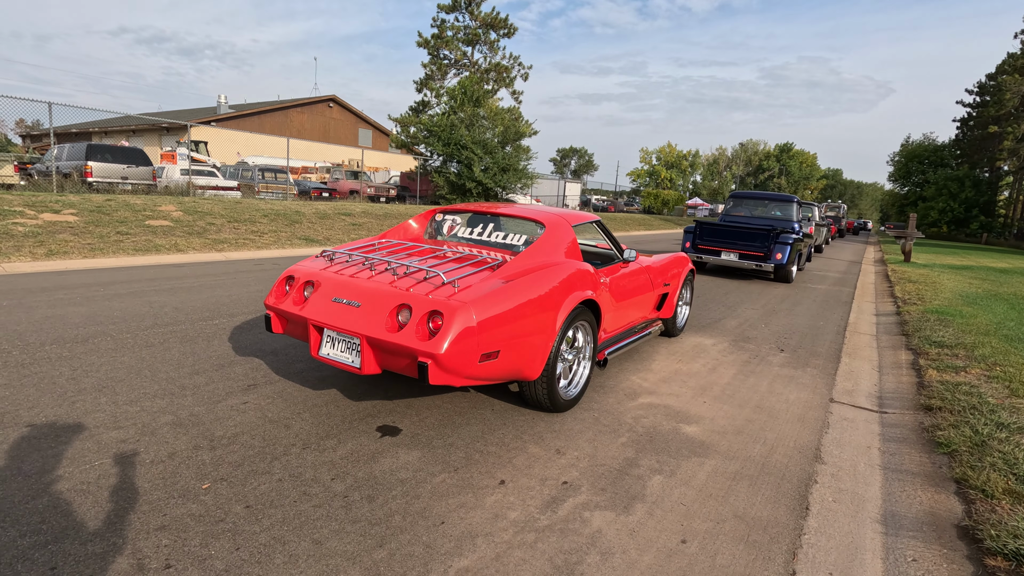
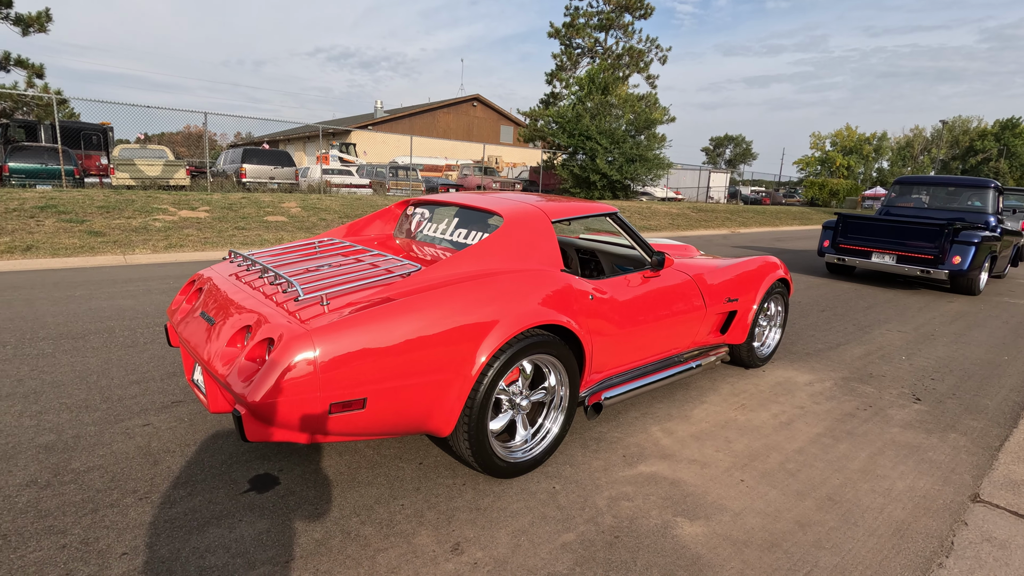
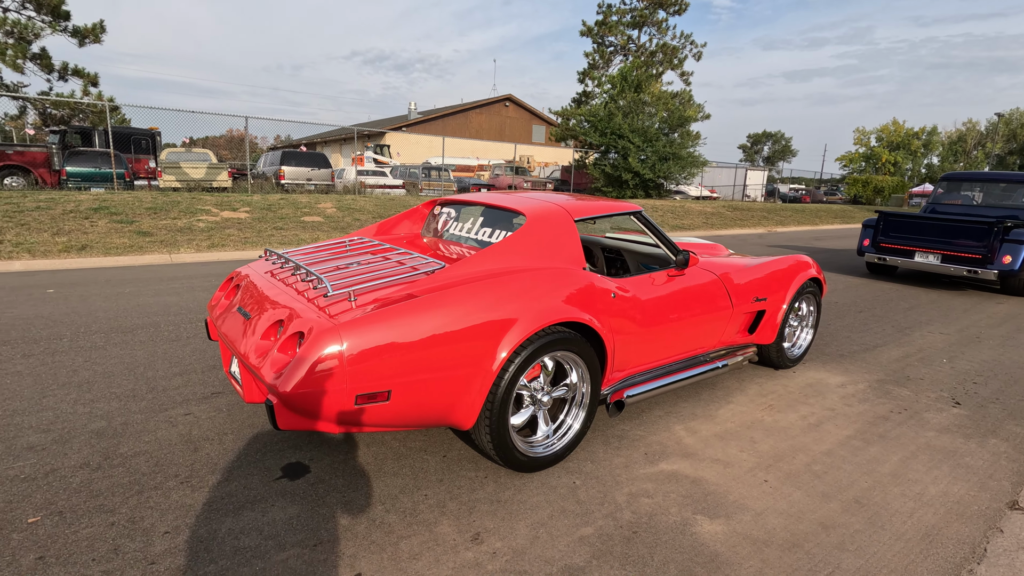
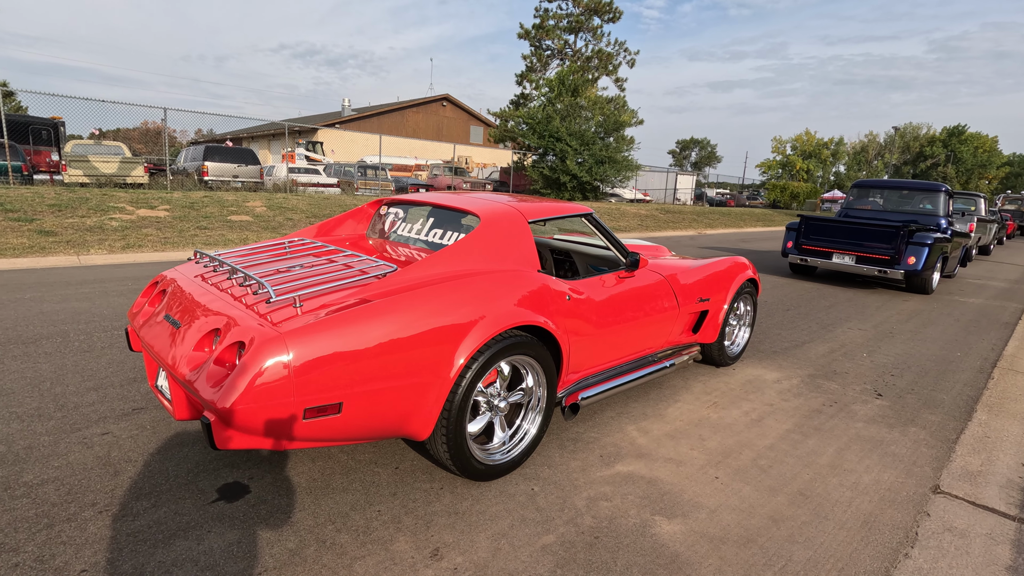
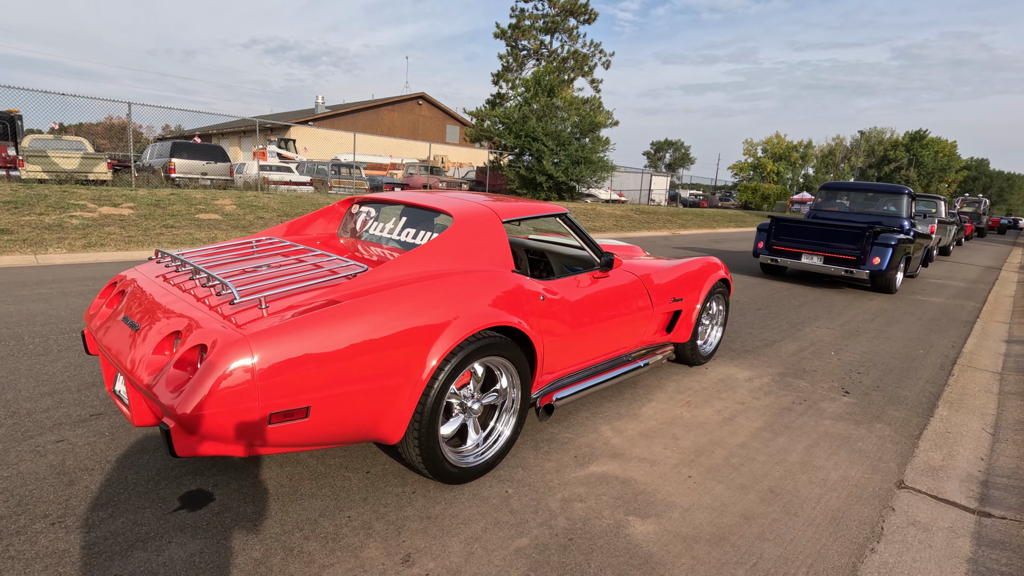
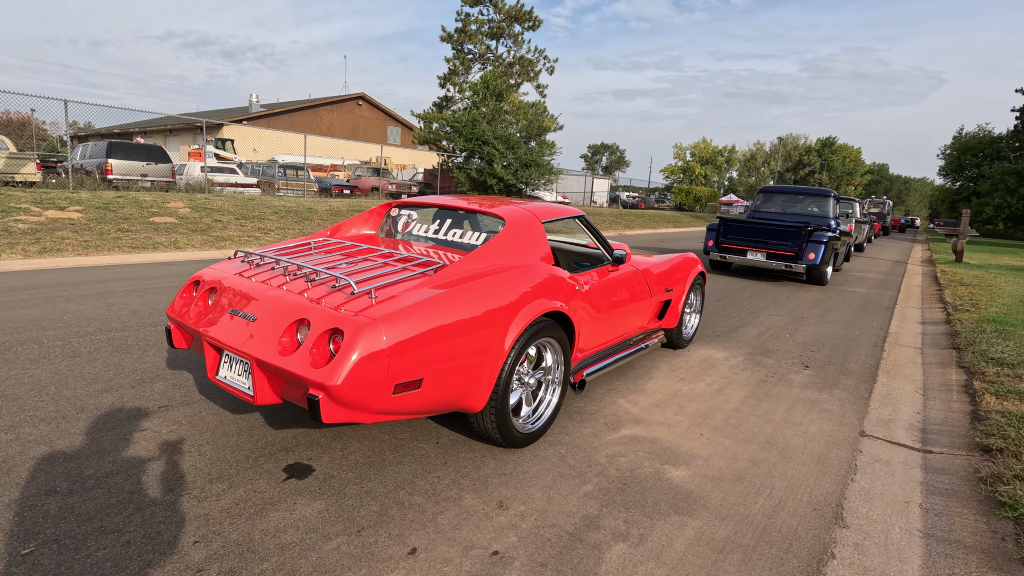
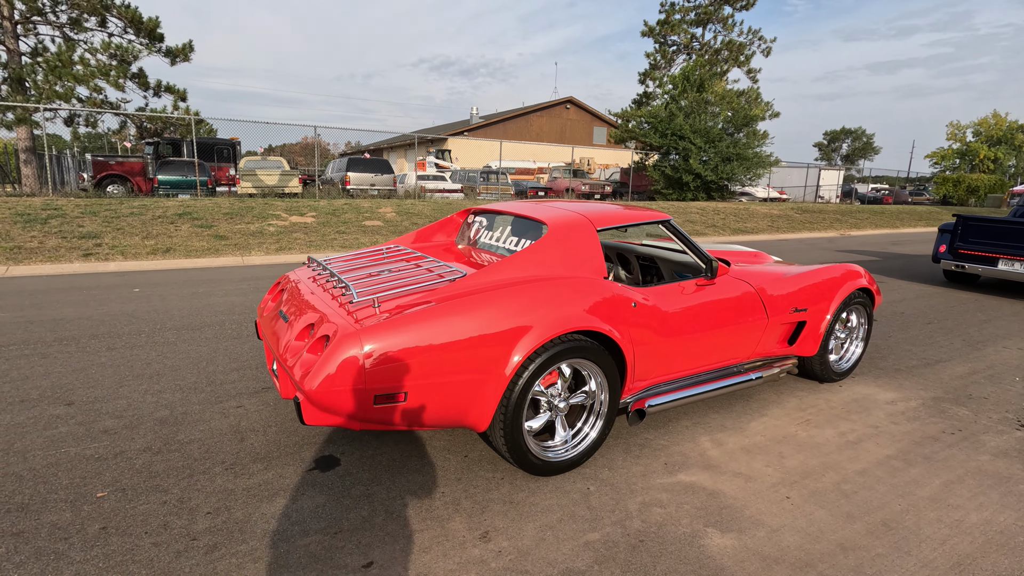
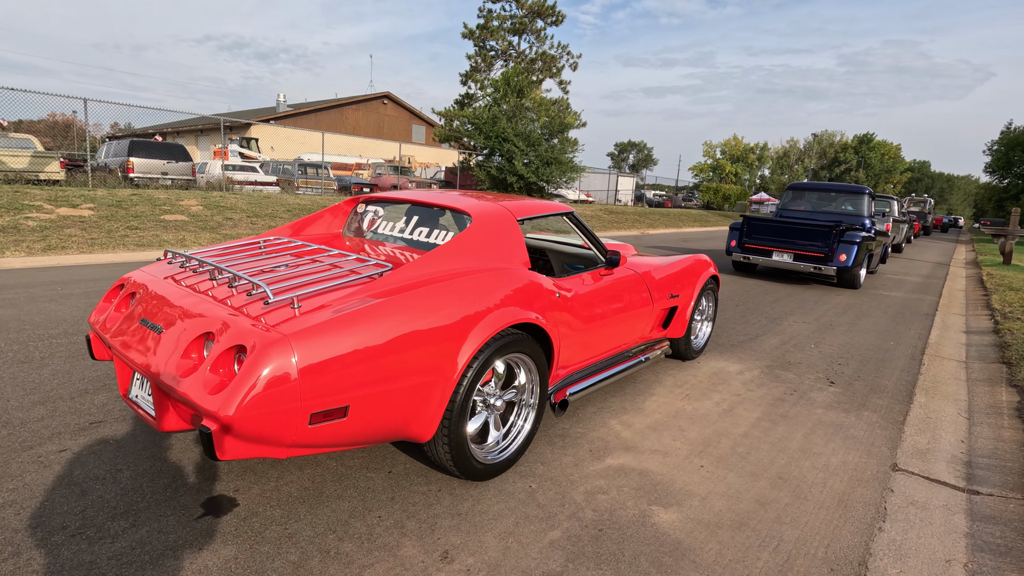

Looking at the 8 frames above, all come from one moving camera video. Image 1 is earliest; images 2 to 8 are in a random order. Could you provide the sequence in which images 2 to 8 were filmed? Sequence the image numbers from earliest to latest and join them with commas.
6, 8, 5, 4, 2, 3, 7
